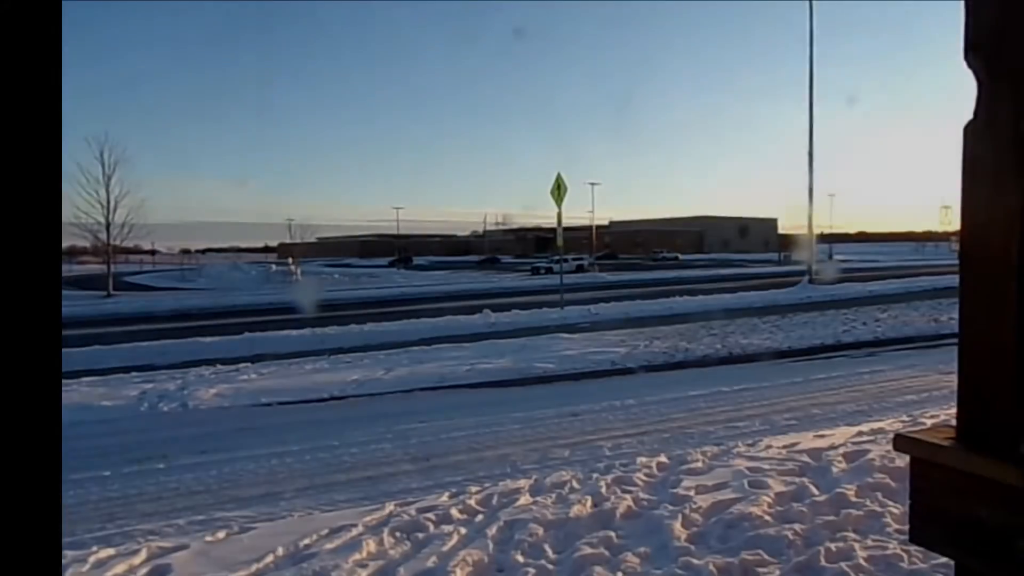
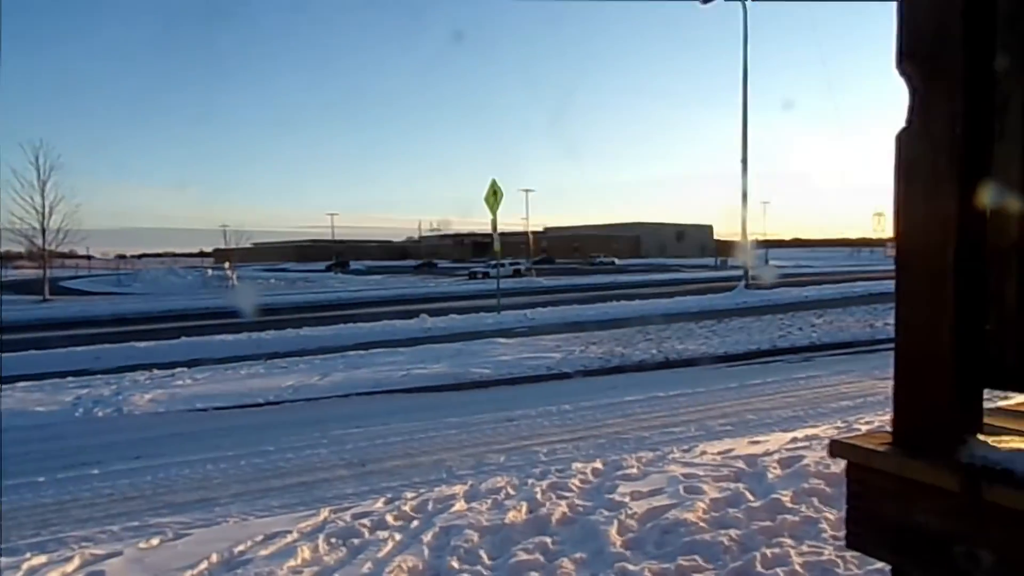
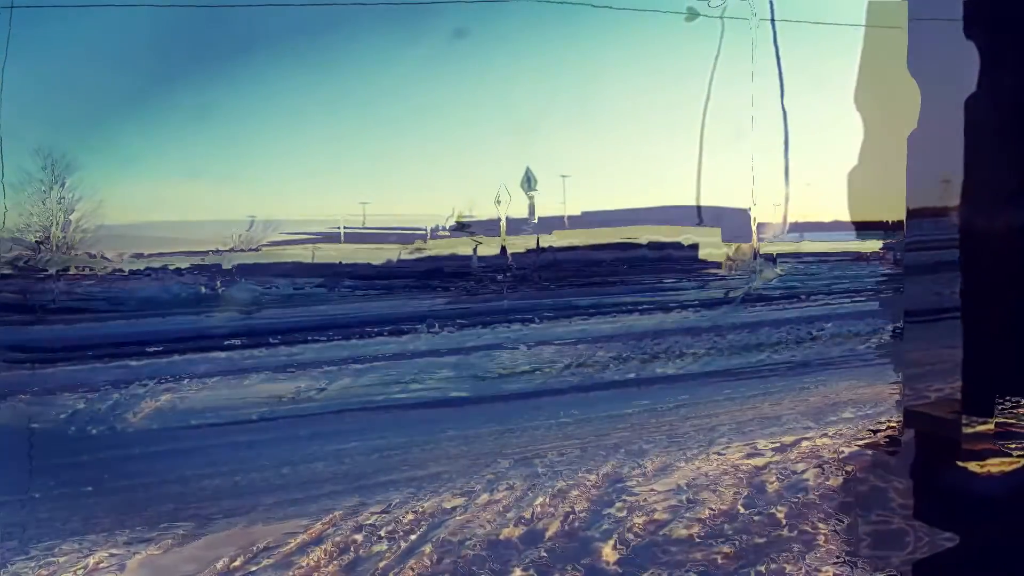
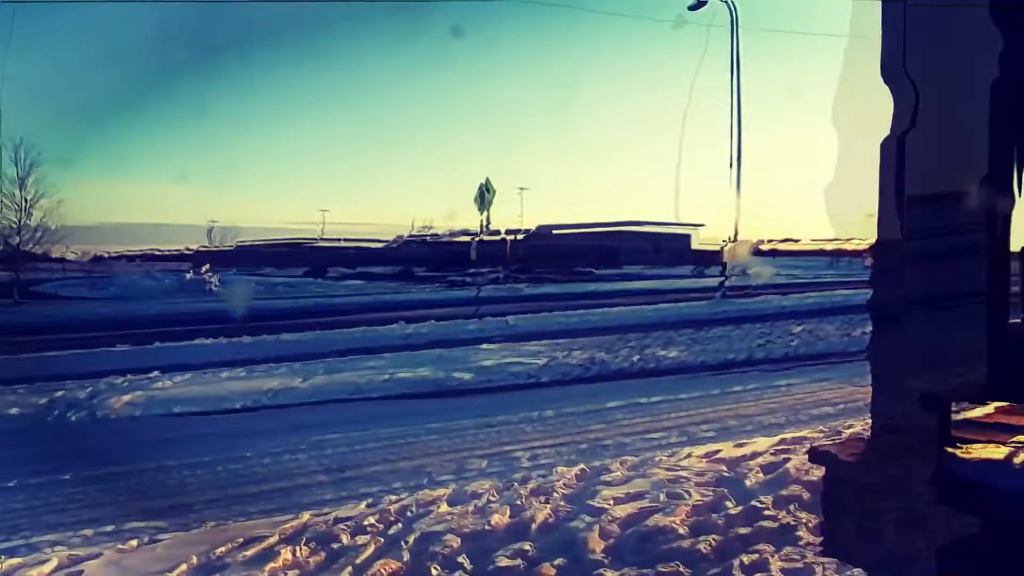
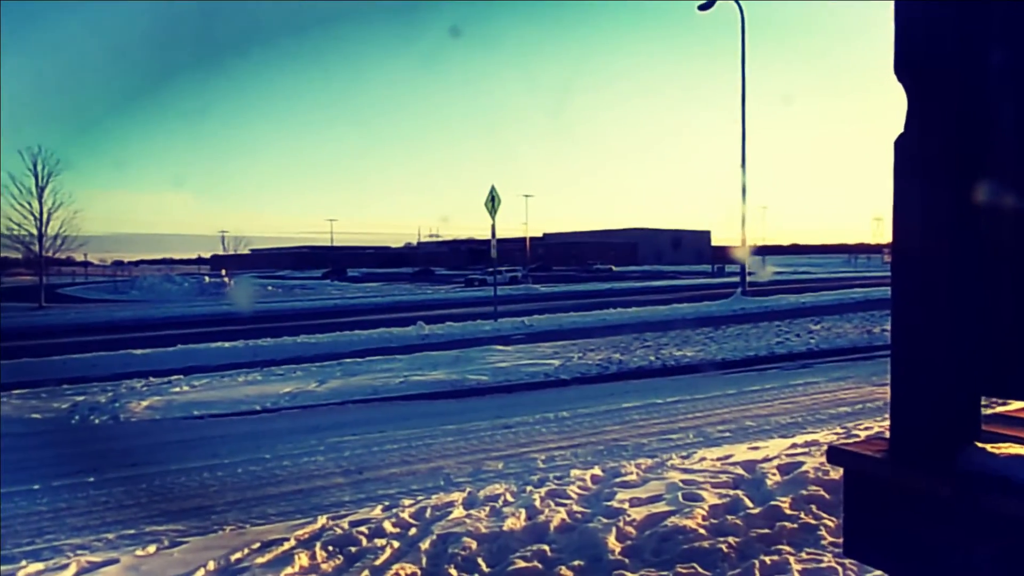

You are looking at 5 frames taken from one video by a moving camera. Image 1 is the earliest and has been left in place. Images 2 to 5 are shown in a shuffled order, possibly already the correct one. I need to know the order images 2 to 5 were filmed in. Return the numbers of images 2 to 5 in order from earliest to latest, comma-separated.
2, 3, 4, 5
